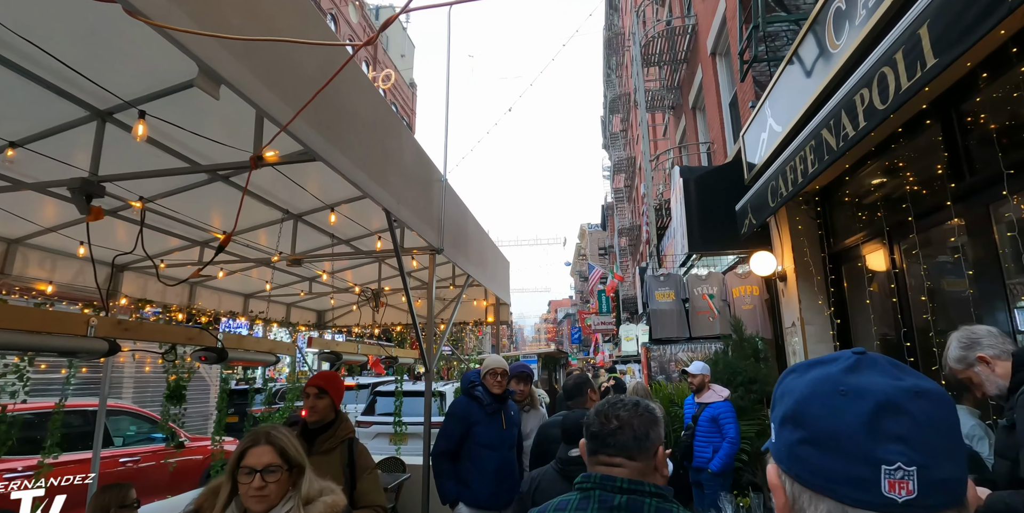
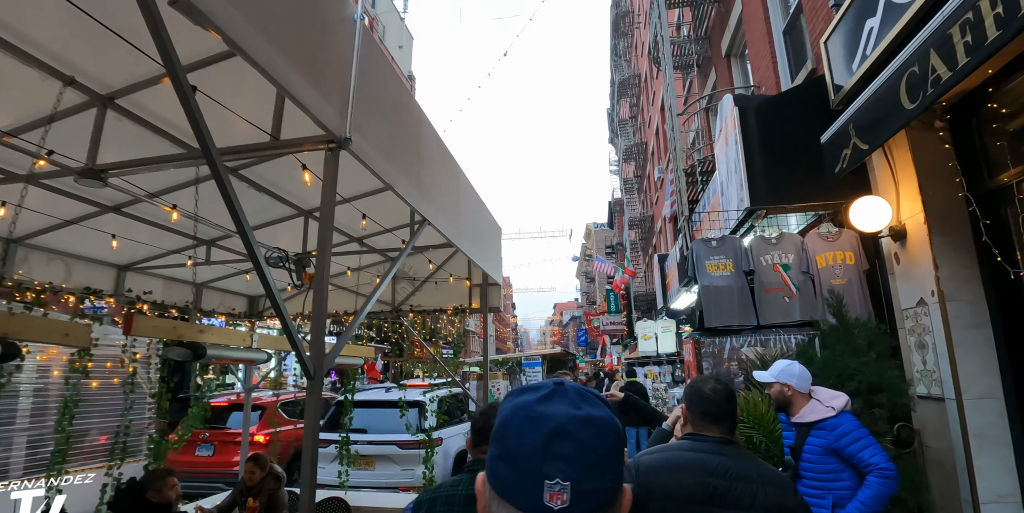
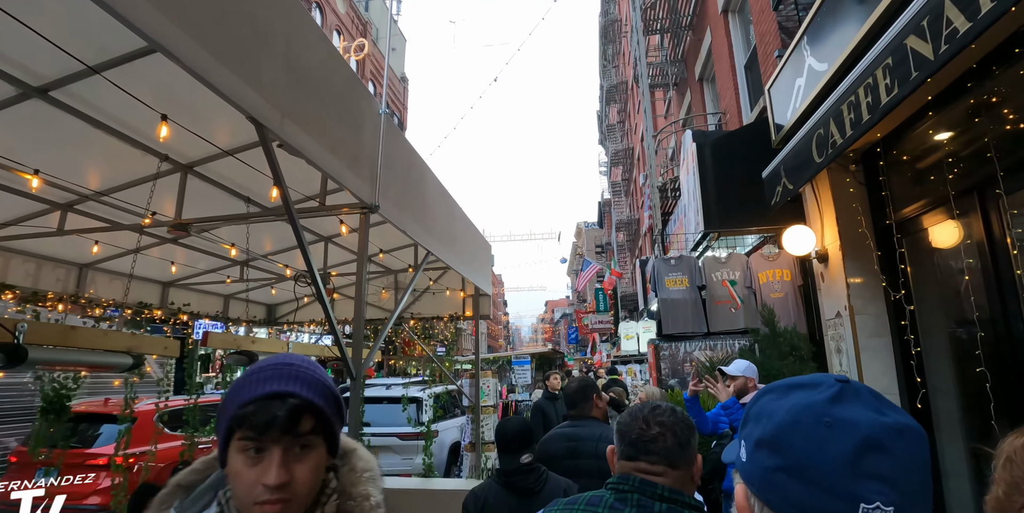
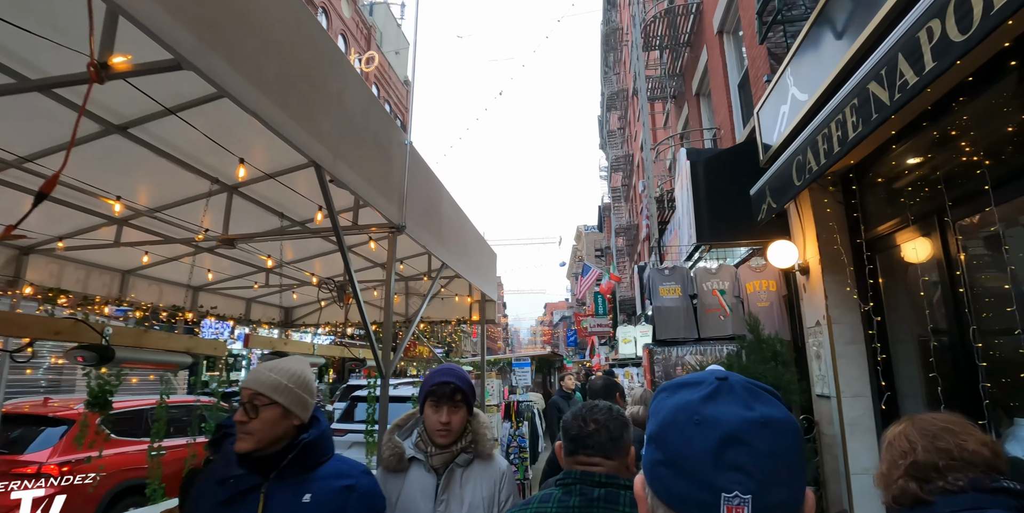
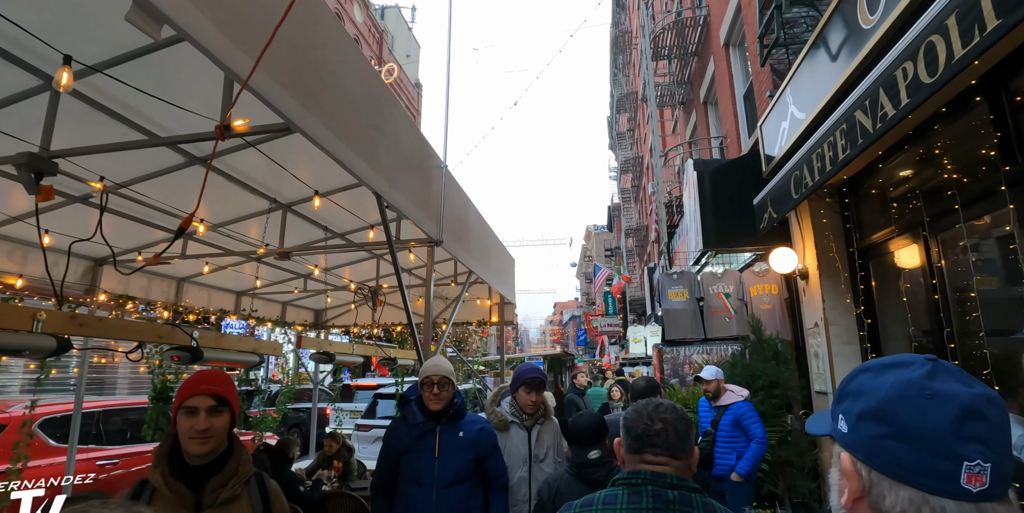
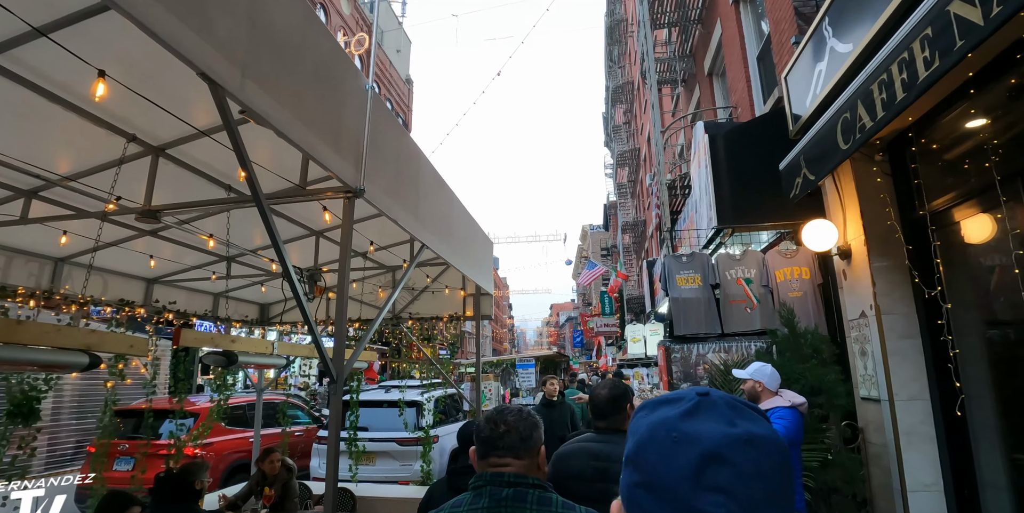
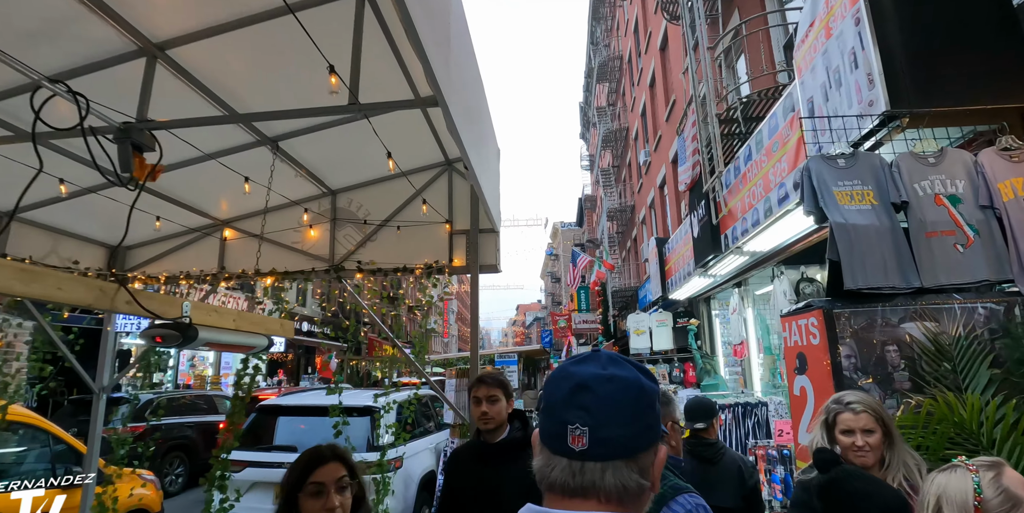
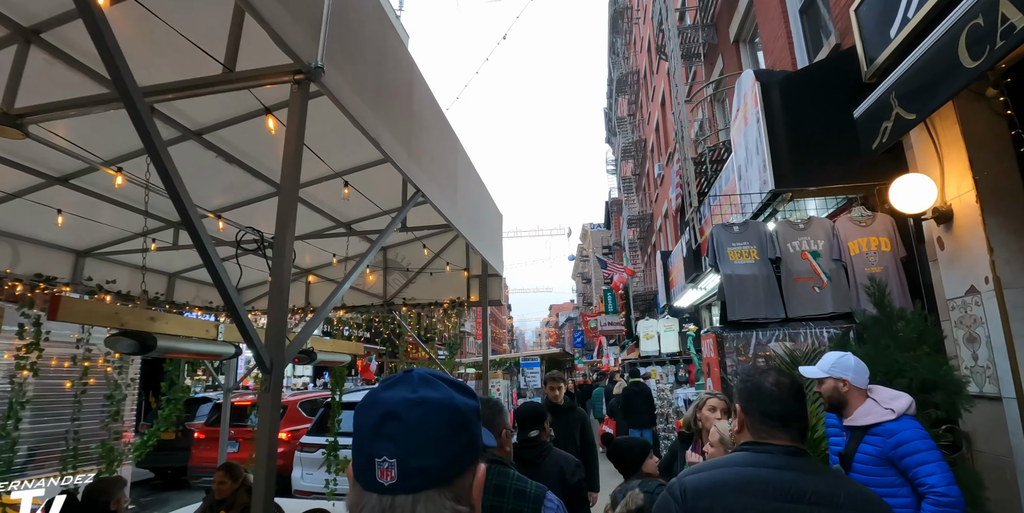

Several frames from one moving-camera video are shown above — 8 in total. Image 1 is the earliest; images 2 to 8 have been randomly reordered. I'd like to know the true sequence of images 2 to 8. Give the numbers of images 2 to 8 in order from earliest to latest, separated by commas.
5, 4, 3, 6, 2, 8, 7
